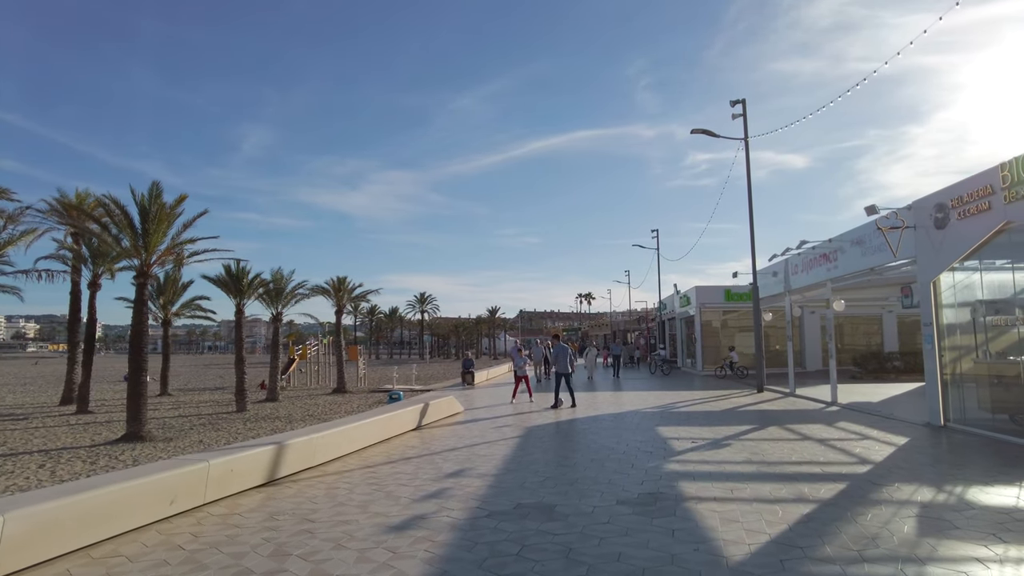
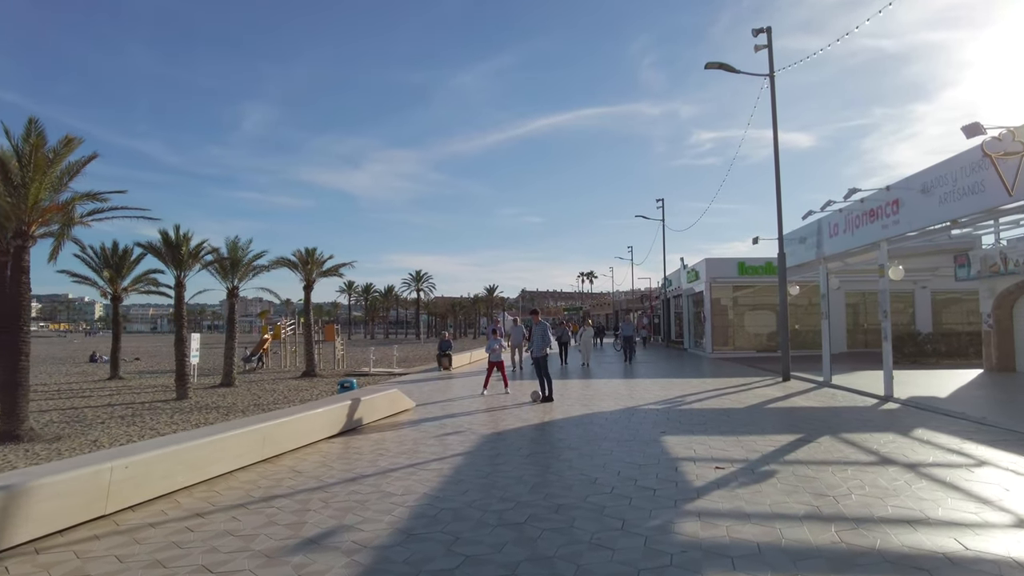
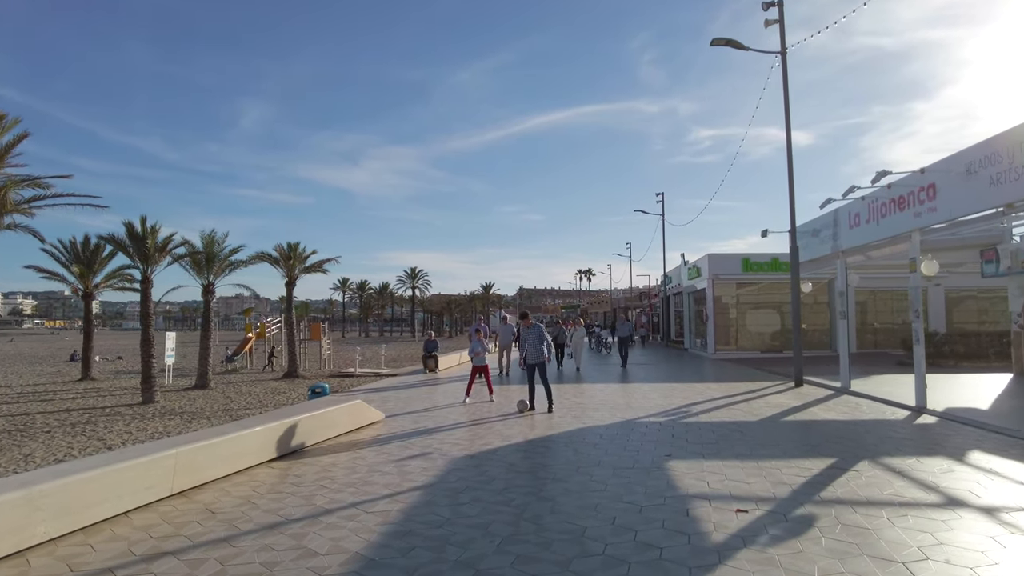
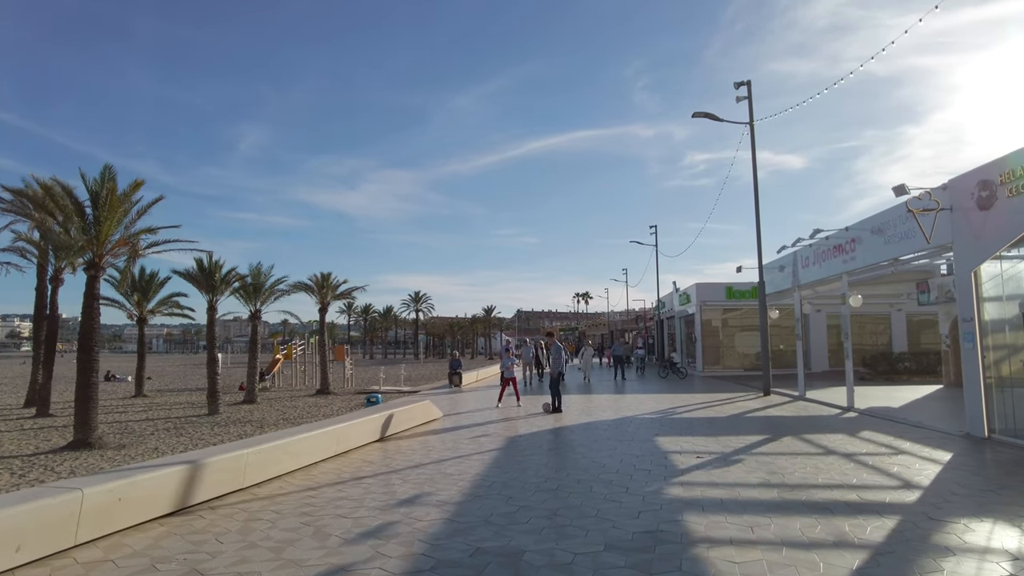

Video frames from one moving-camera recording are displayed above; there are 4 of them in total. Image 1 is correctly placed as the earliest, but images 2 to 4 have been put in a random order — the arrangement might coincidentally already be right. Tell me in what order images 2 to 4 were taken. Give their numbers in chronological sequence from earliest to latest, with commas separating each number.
4, 2, 3
